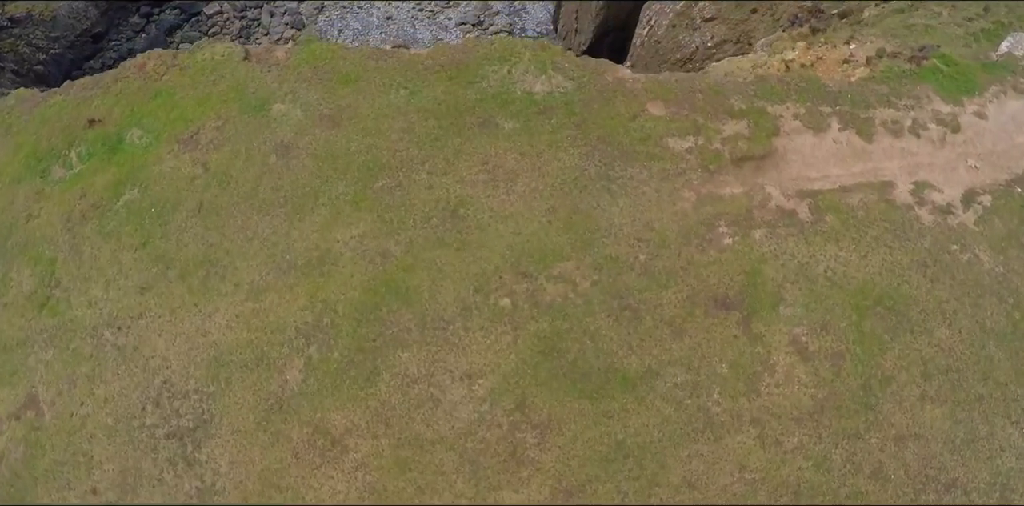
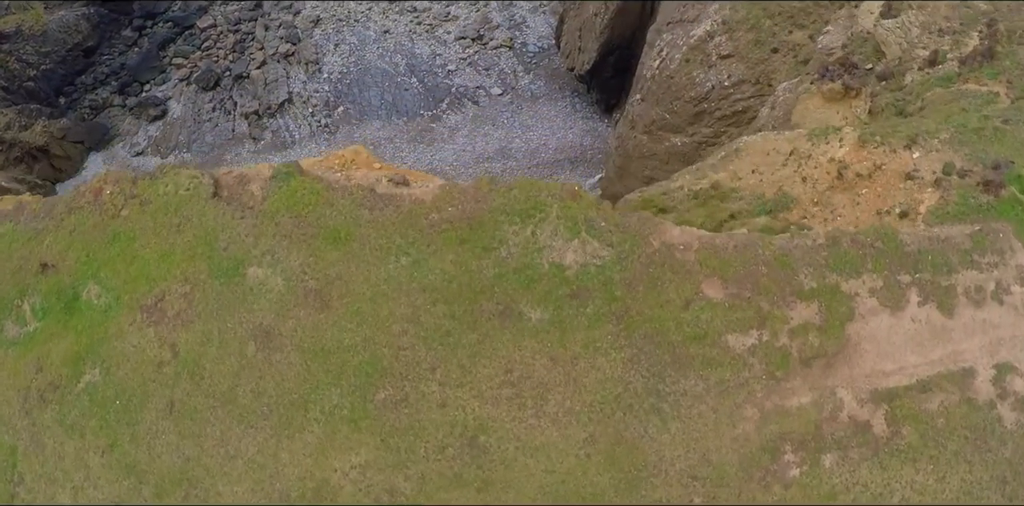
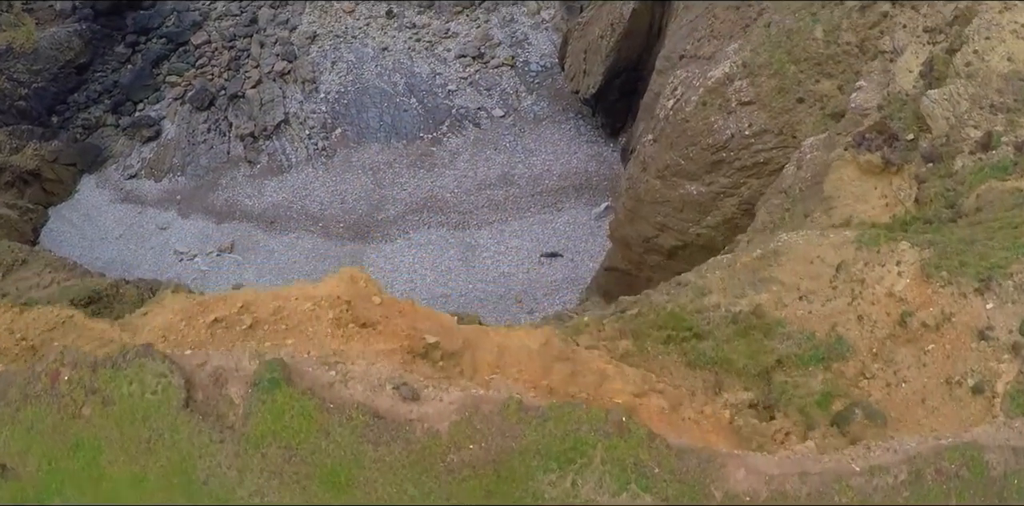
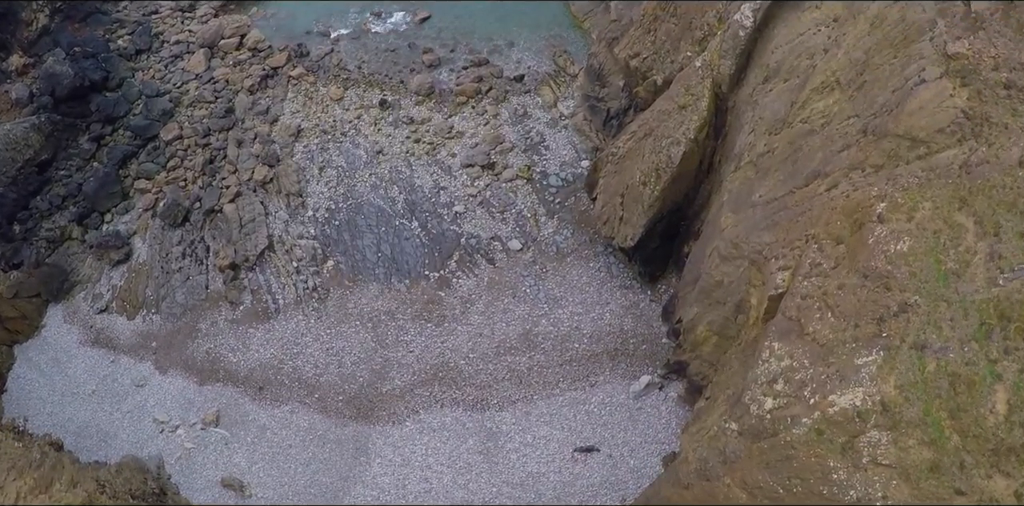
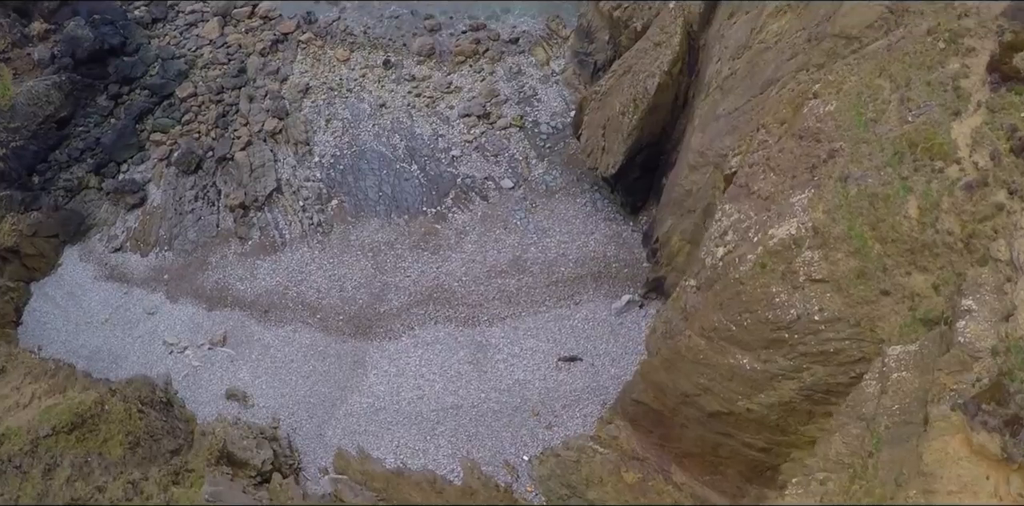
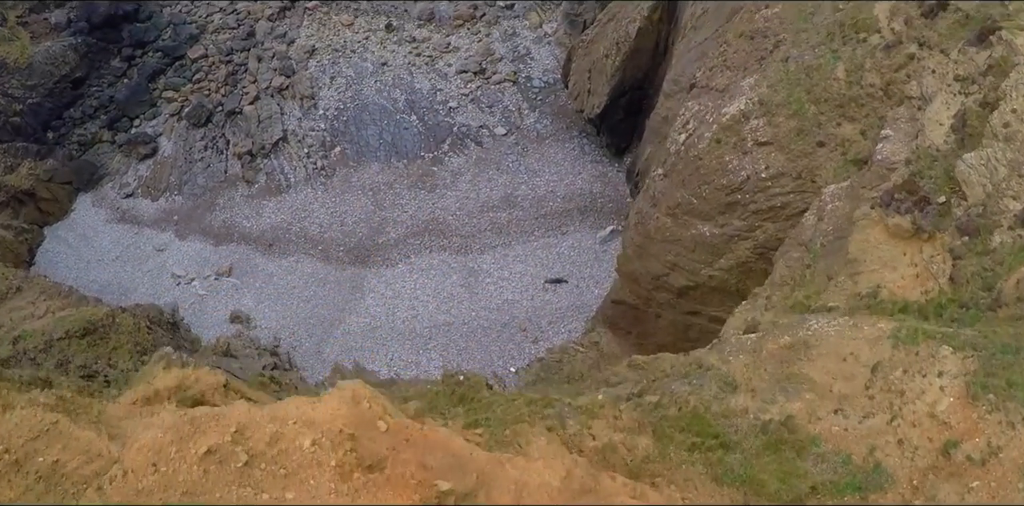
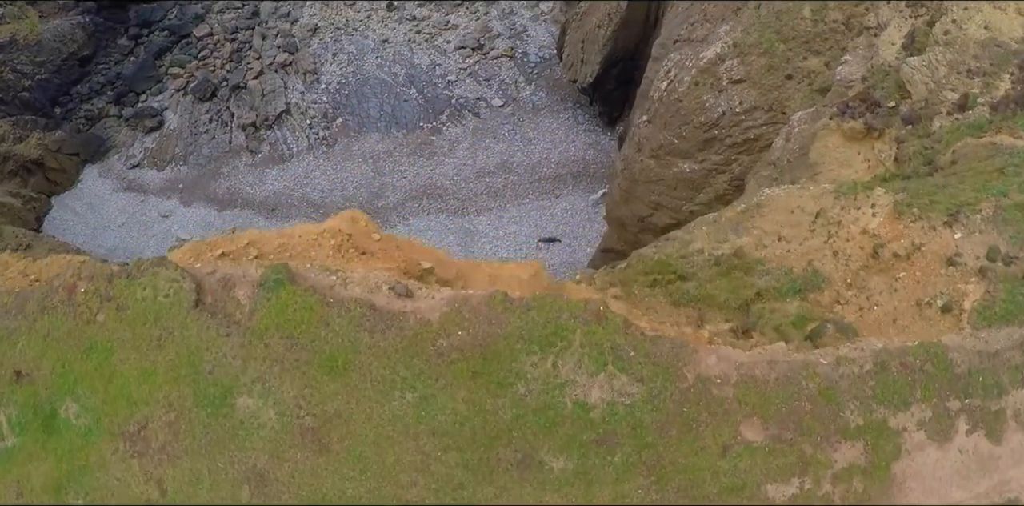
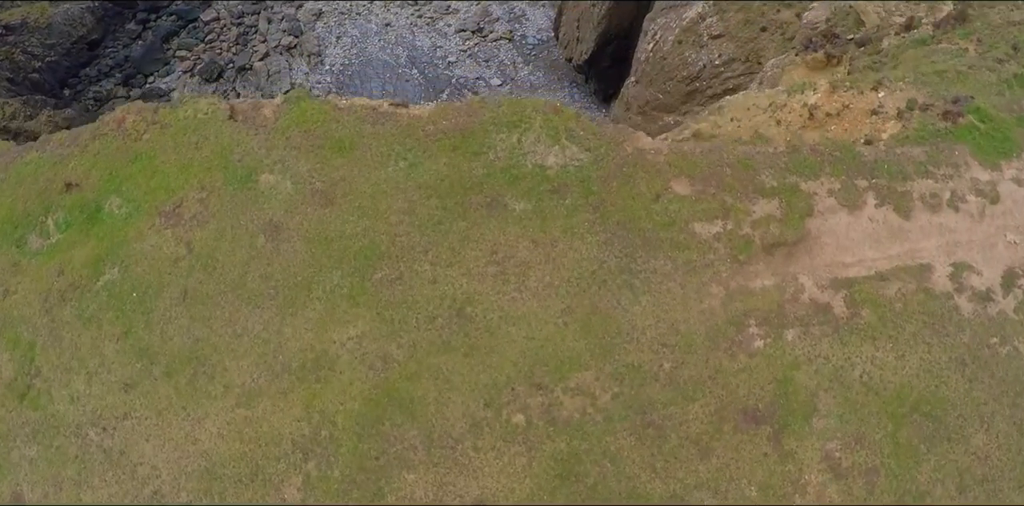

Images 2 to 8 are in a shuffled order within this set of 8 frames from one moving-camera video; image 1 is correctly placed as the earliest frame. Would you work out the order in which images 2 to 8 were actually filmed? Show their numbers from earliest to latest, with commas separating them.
8, 2, 7, 3, 6, 5, 4
